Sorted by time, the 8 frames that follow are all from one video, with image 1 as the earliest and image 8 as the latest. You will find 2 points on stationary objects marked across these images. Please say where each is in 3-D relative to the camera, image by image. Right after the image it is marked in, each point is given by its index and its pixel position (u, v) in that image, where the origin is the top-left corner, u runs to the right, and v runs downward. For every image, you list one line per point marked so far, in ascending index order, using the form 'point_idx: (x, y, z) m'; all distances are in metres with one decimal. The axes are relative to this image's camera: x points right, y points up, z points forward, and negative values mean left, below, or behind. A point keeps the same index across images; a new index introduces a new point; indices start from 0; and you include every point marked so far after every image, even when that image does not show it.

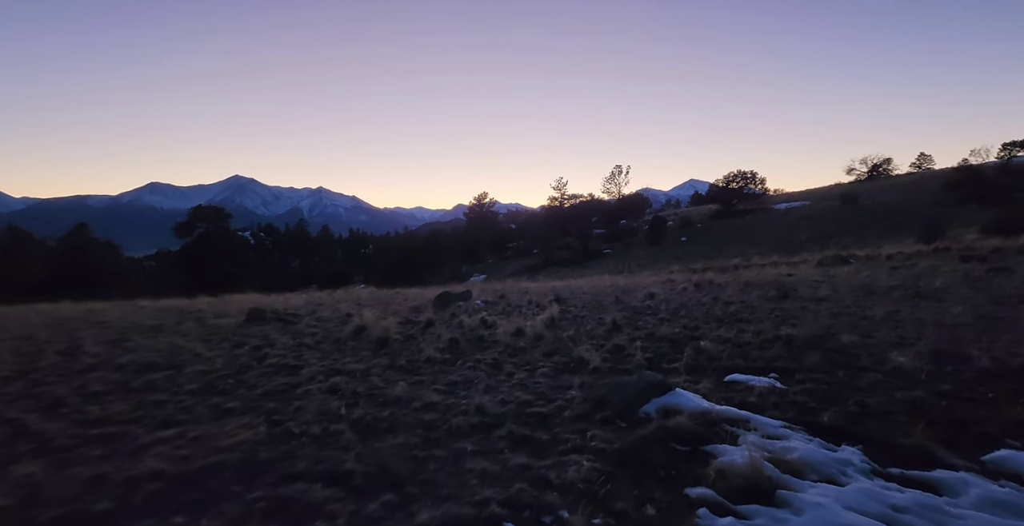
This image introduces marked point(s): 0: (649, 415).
0: (+1.2, -1.3, +5.0) m
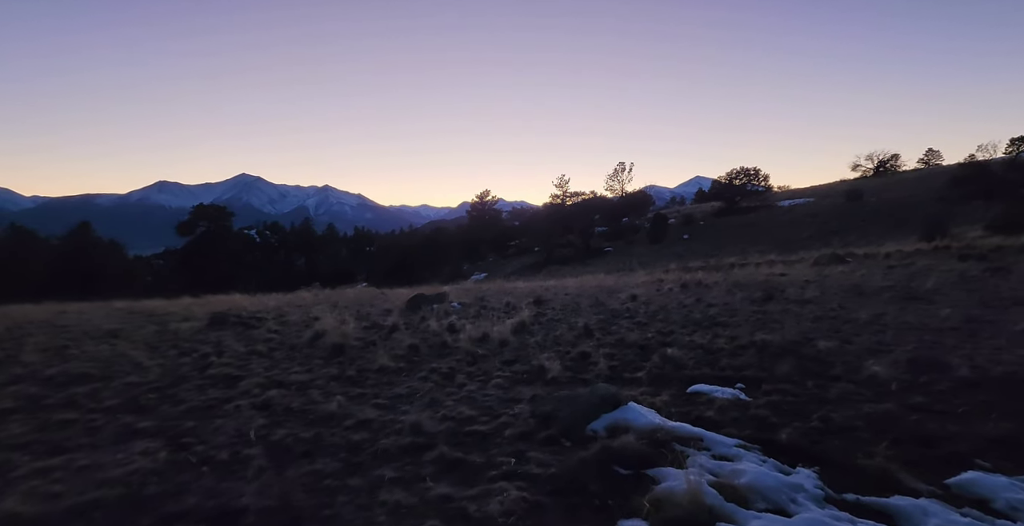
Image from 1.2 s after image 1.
0: (+0.7, -1.4, +4.7) m
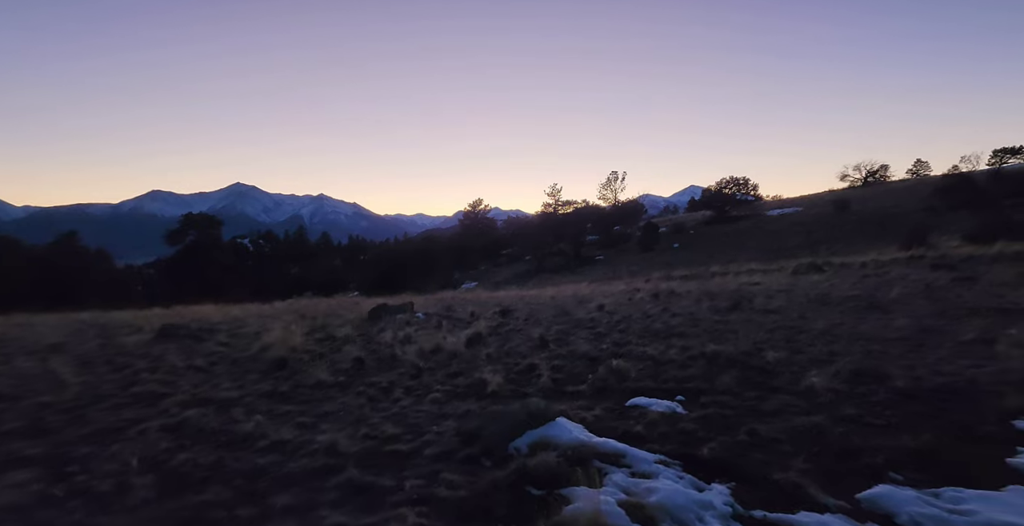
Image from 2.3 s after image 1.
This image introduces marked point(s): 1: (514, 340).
0: (+0.1, -1.5, +4.7) m
1: (+0.1, -1.7, +13.1) m
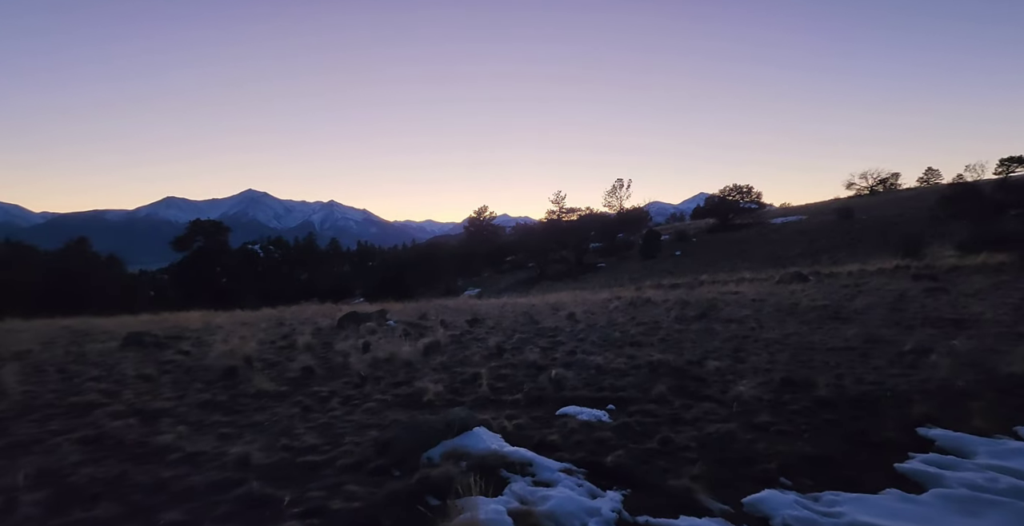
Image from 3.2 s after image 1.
0: (-0.7, -1.7, +4.9) m
1: (-1.0, -2.0, +13.4) m
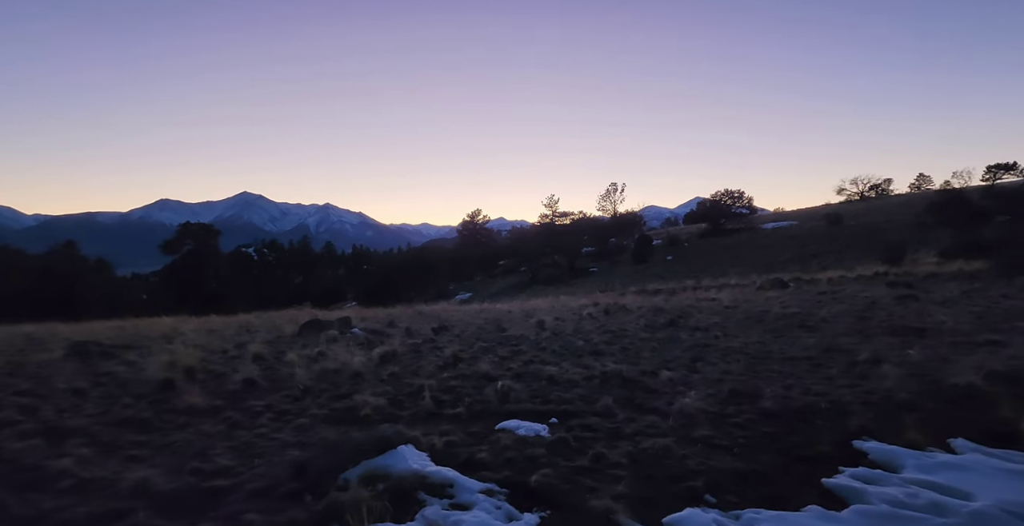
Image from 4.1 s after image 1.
0: (-1.4, -1.8, +4.7) m
1: (-1.9, -2.2, +13.2) m
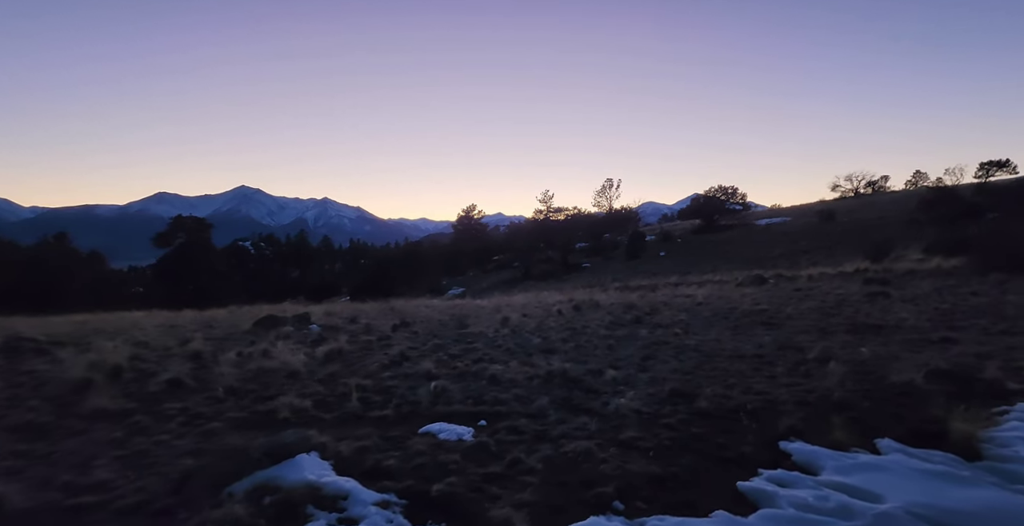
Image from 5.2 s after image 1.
0: (-2.2, -1.8, +4.5) m
1: (-3.1, -2.1, +12.9) m
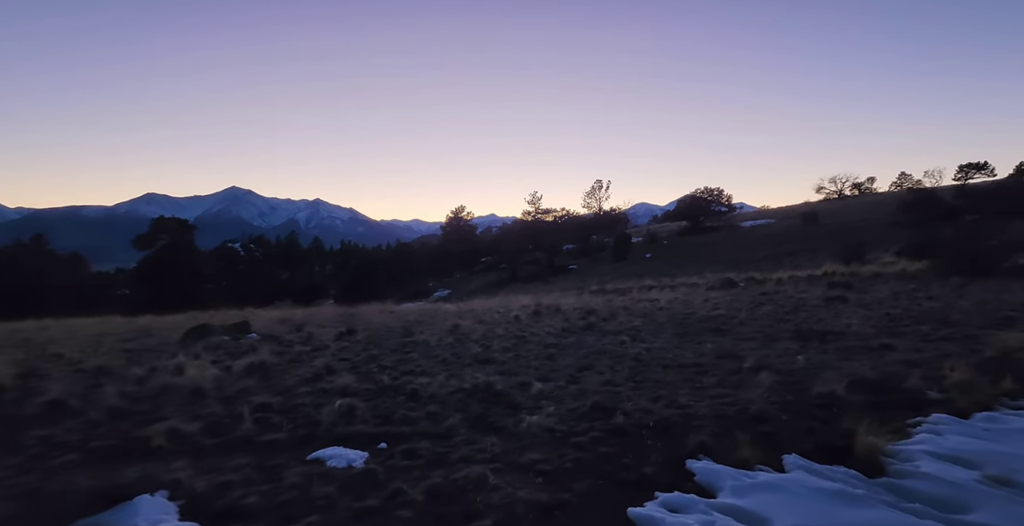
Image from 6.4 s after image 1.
0: (-3.3, -2.0, +4.0) m
1: (-4.6, -2.3, +12.4) m
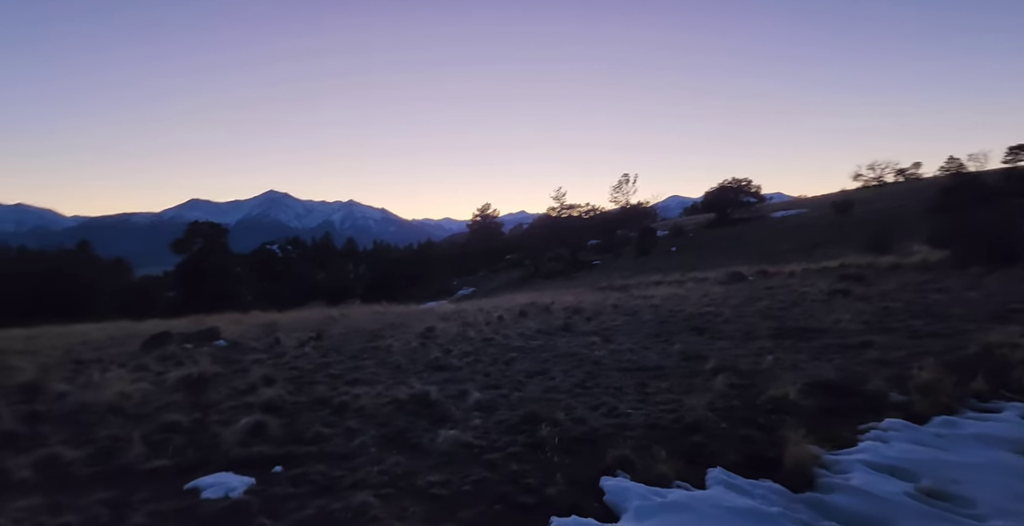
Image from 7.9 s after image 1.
0: (-4.4, -2.1, +3.6) m
1: (-5.8, -2.5, +11.9) m
